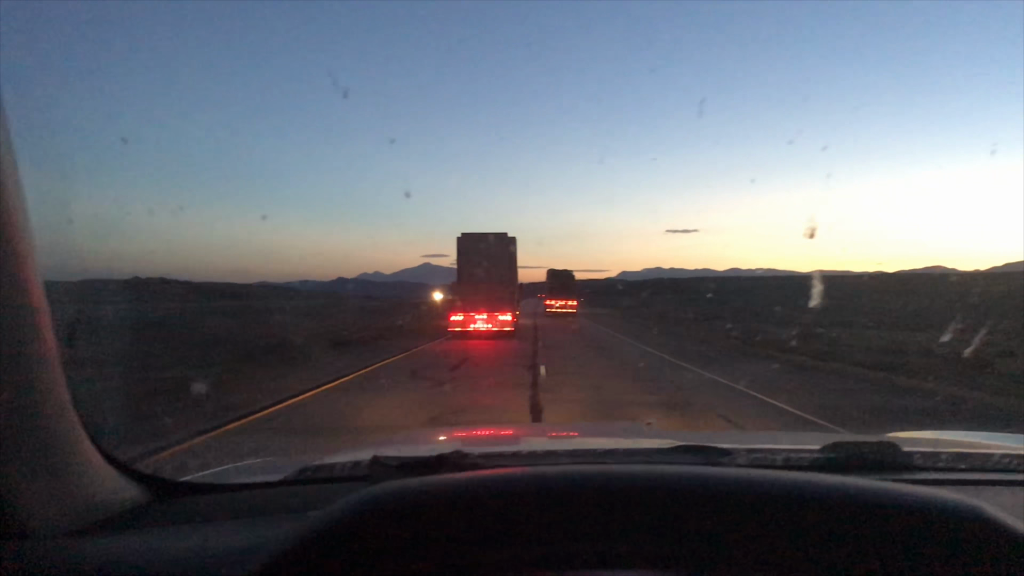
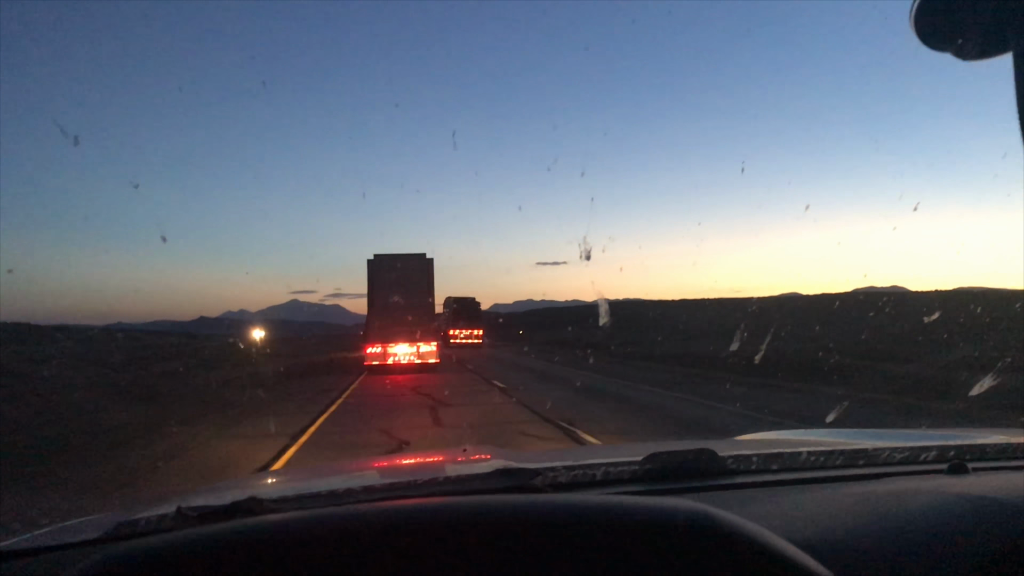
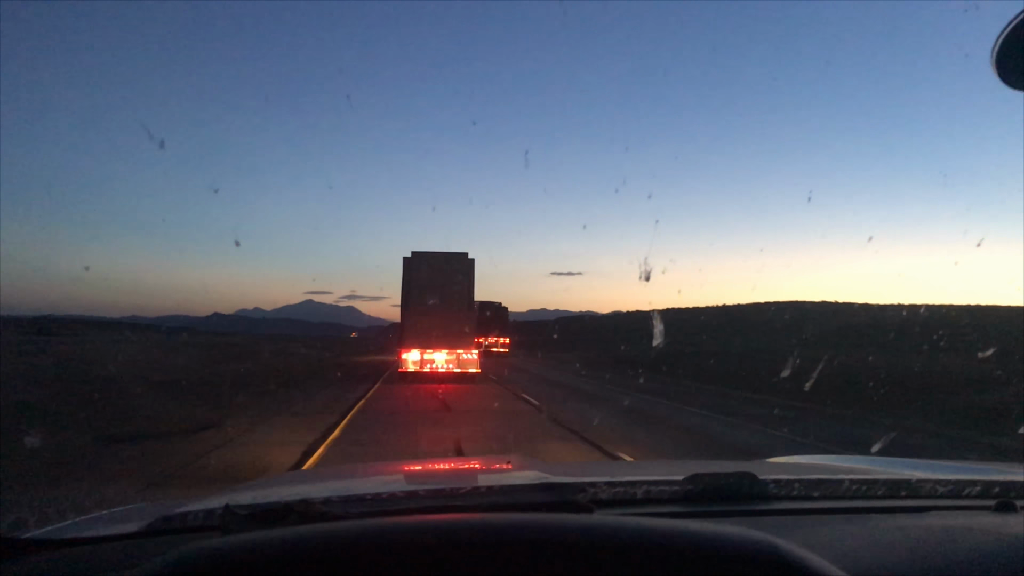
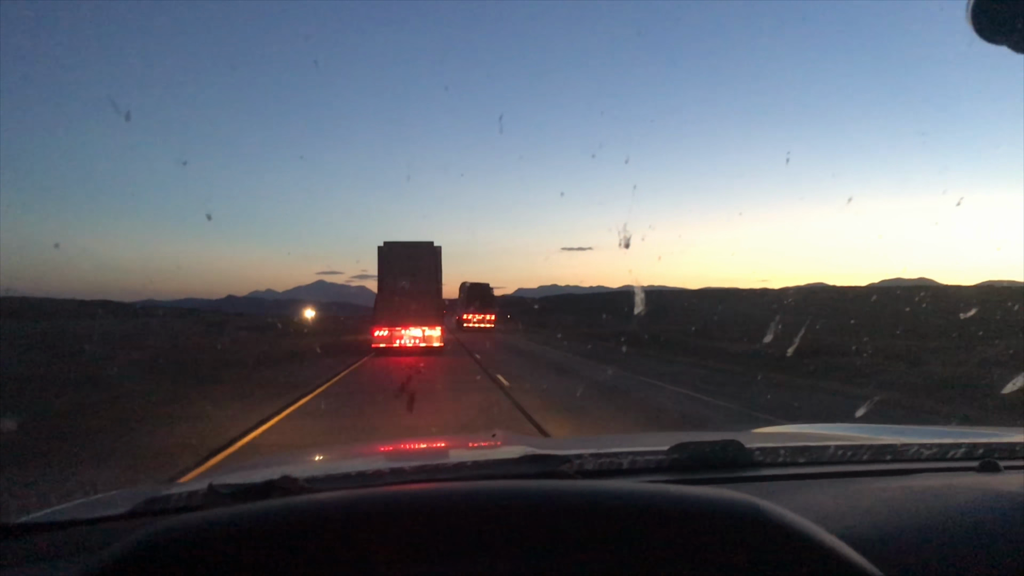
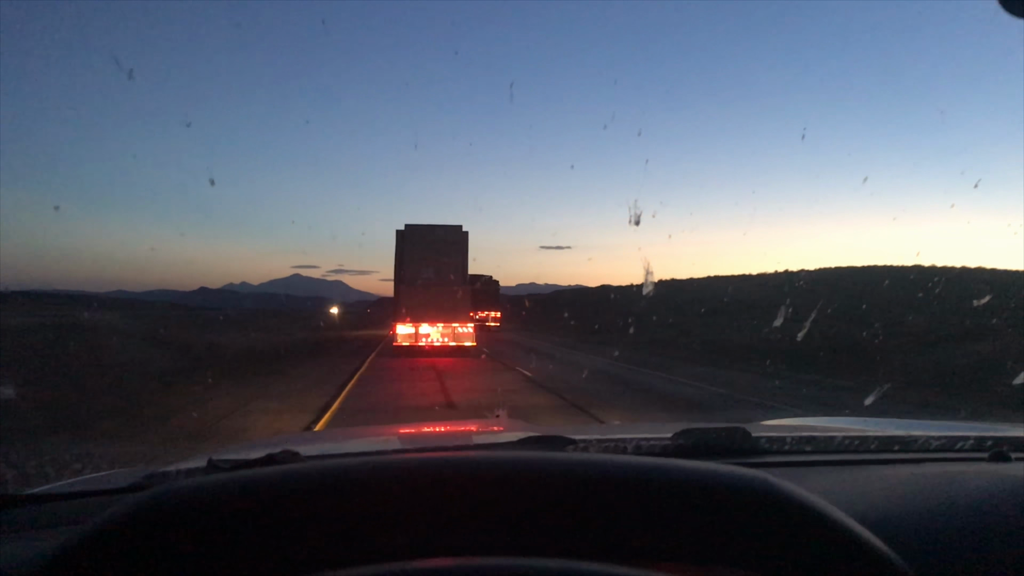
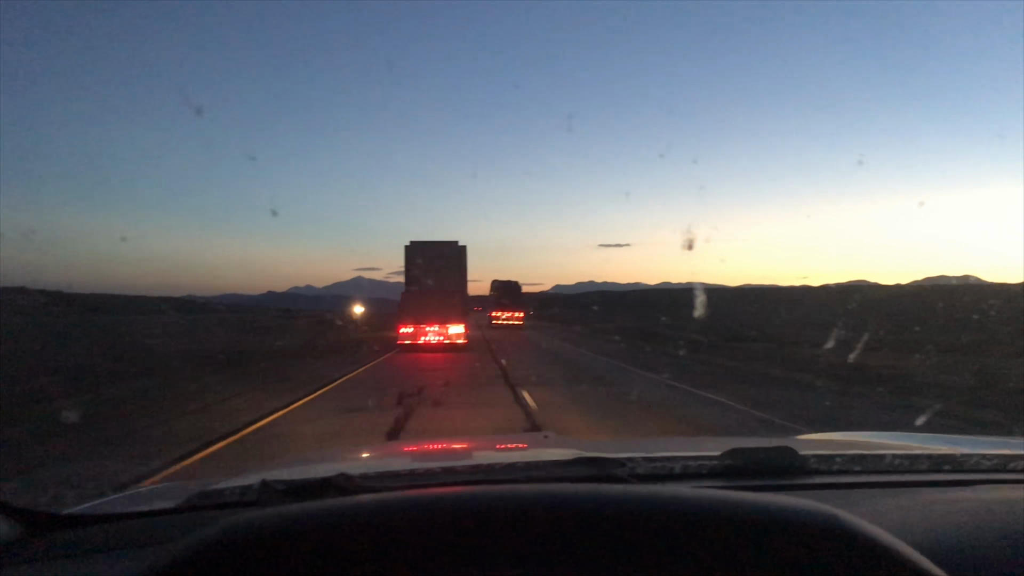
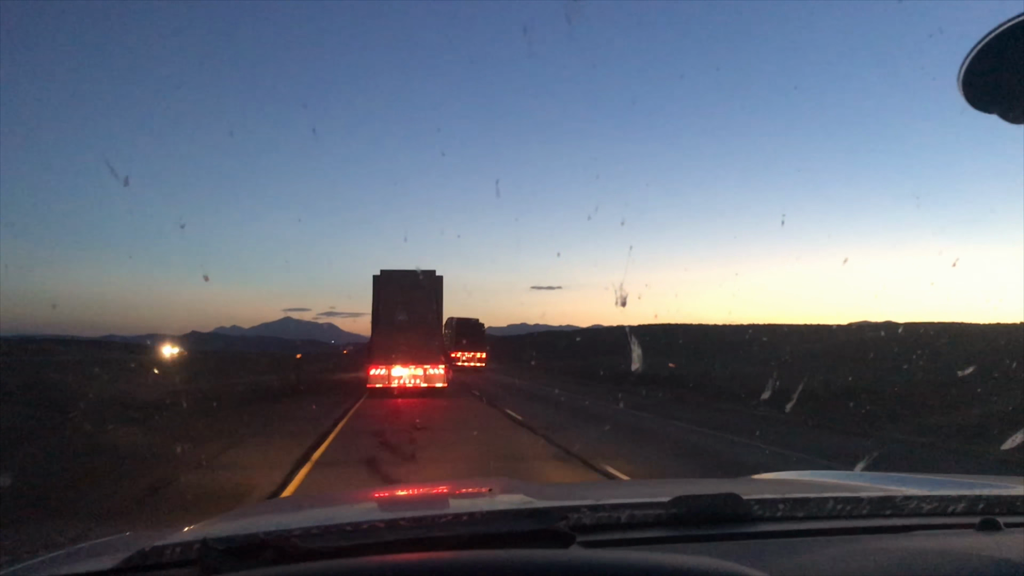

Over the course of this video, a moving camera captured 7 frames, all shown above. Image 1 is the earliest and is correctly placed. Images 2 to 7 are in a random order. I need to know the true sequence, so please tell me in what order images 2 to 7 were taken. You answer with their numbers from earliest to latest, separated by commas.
6, 4, 2, 7, 3, 5
